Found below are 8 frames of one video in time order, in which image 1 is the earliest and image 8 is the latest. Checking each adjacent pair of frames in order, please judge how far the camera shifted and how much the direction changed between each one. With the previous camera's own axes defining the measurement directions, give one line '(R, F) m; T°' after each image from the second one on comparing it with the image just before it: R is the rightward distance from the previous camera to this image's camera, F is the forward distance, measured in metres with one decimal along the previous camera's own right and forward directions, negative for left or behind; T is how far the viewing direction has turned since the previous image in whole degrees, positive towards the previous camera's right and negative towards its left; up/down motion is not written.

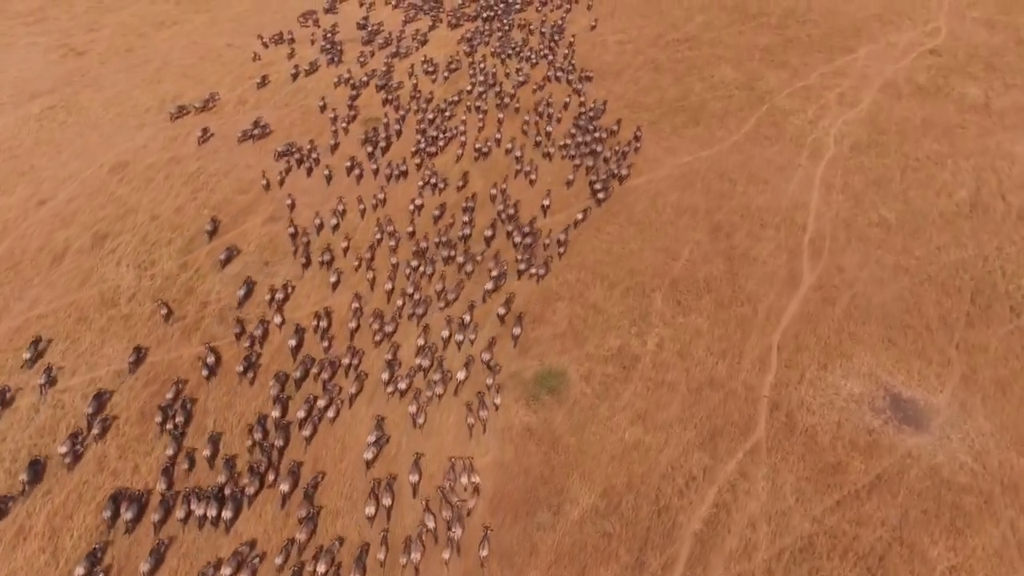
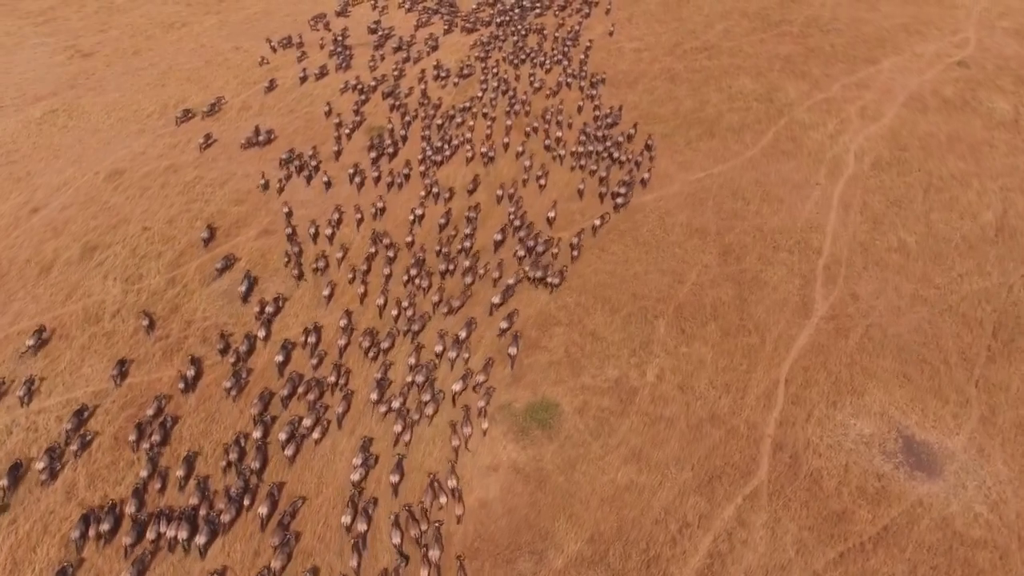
(+0.9, +1.3) m; -2°
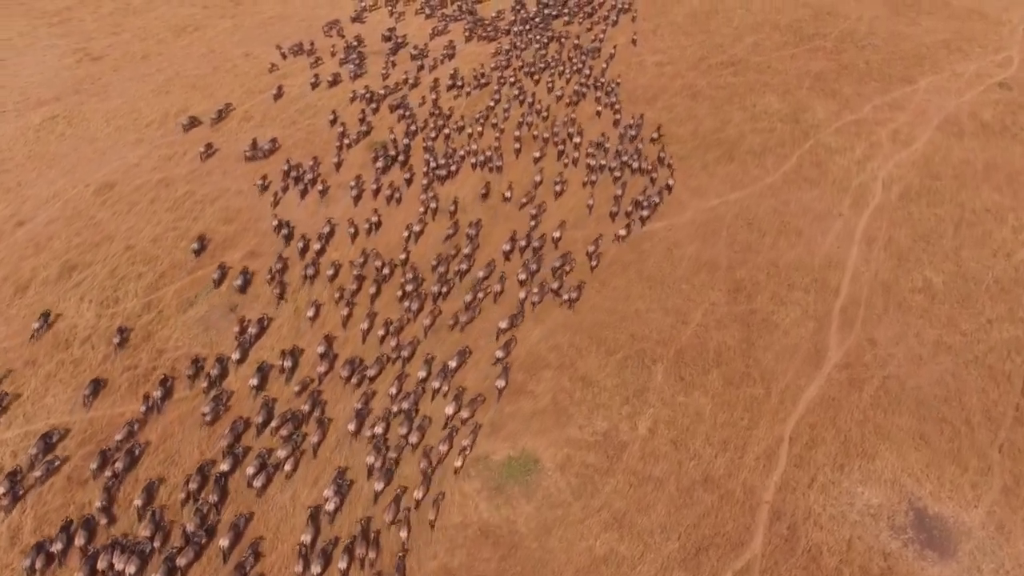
(+1.4, +1.9) m; -2°
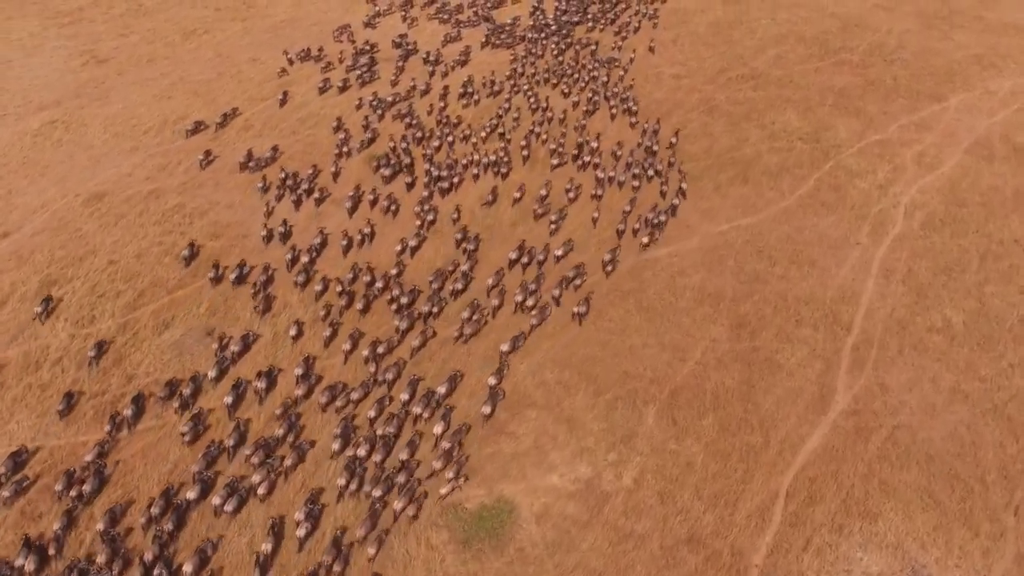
(+1.3, +1.6) m; -2°
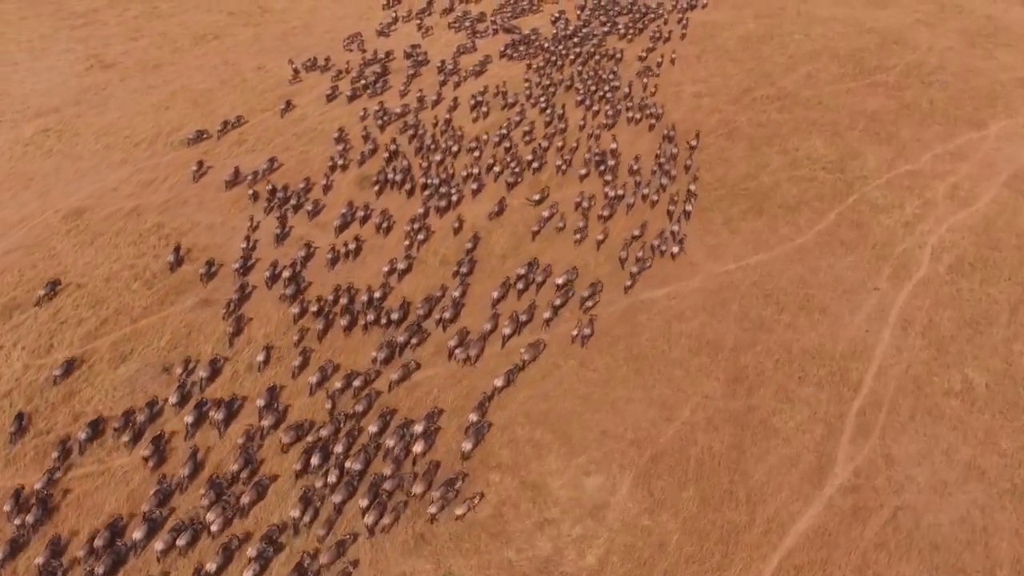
(+1.9, +2.2) m; -3°
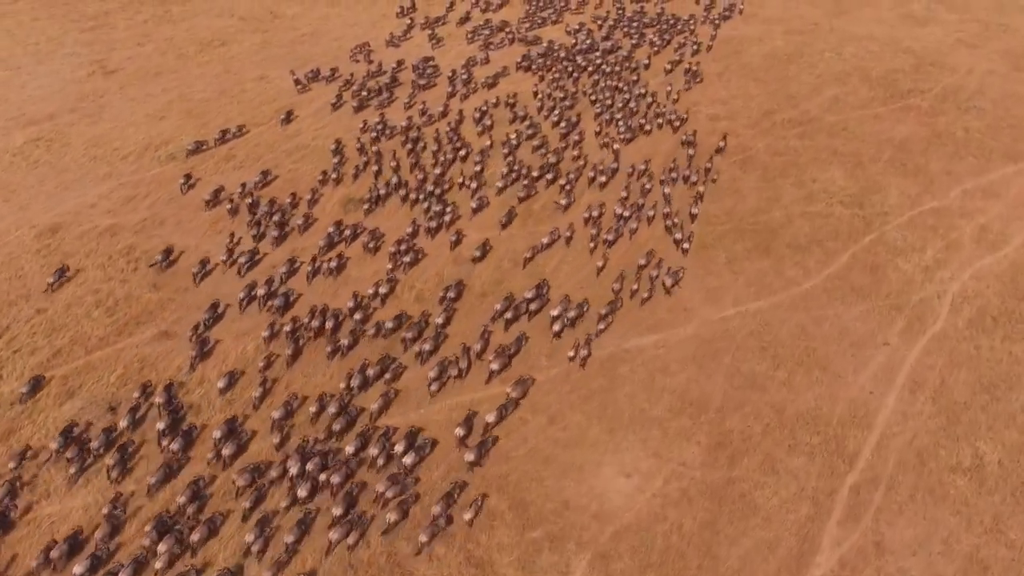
(+2.0, +2.1) m; -3°
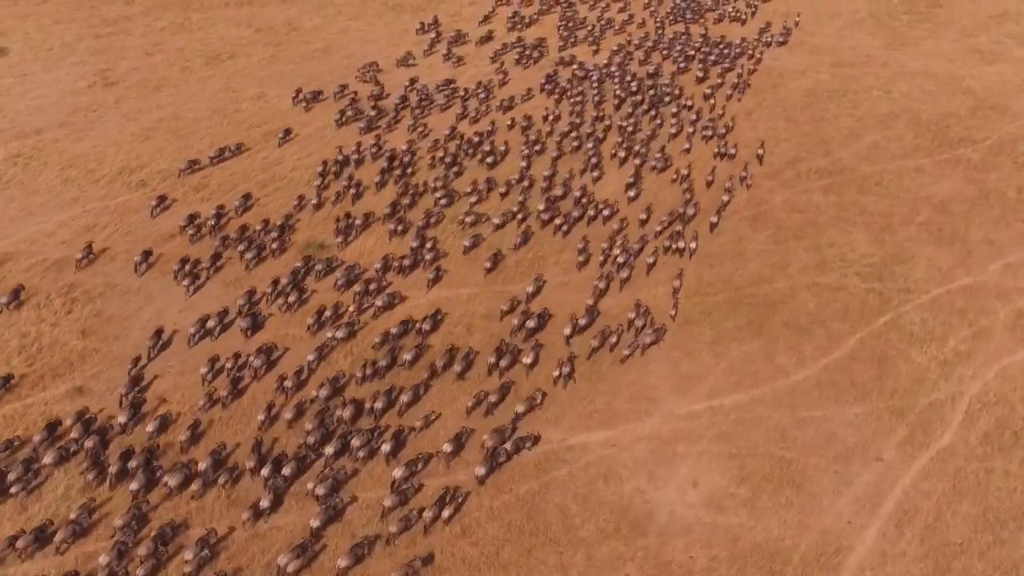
(+3.7, +3.4) m; -5°
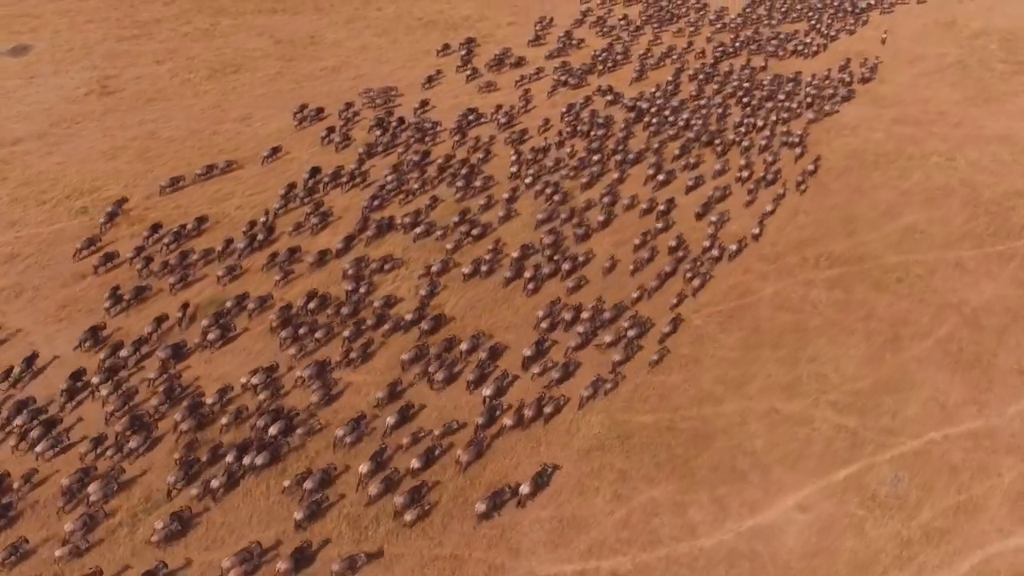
(+6.1, +4.9) m; -8°
